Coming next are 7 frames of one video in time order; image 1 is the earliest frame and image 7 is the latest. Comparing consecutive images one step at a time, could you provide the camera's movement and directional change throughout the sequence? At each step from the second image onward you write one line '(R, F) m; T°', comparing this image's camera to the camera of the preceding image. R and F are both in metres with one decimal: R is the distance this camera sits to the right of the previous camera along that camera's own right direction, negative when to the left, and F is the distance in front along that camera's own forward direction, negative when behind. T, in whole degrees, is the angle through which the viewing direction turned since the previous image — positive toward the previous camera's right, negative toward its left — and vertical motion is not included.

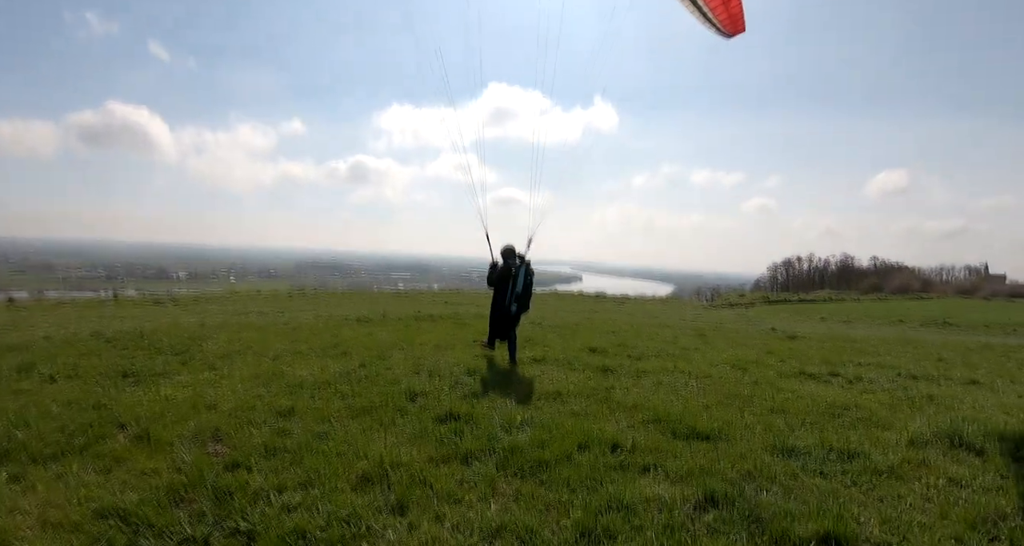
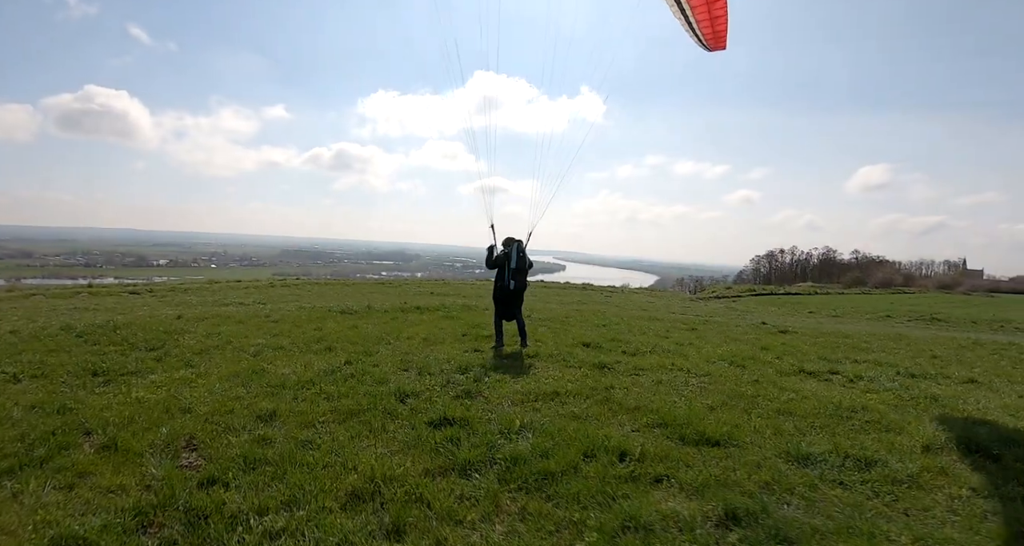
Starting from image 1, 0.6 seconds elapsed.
(-0.1, +0.4) m; +2°
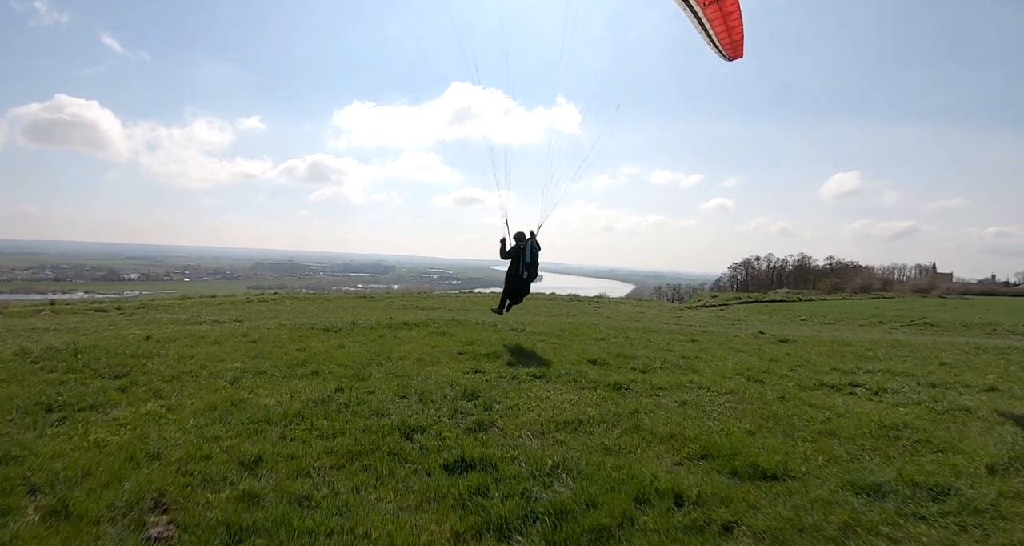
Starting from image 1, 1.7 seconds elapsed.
(-0.4, +0.7) m; +2°
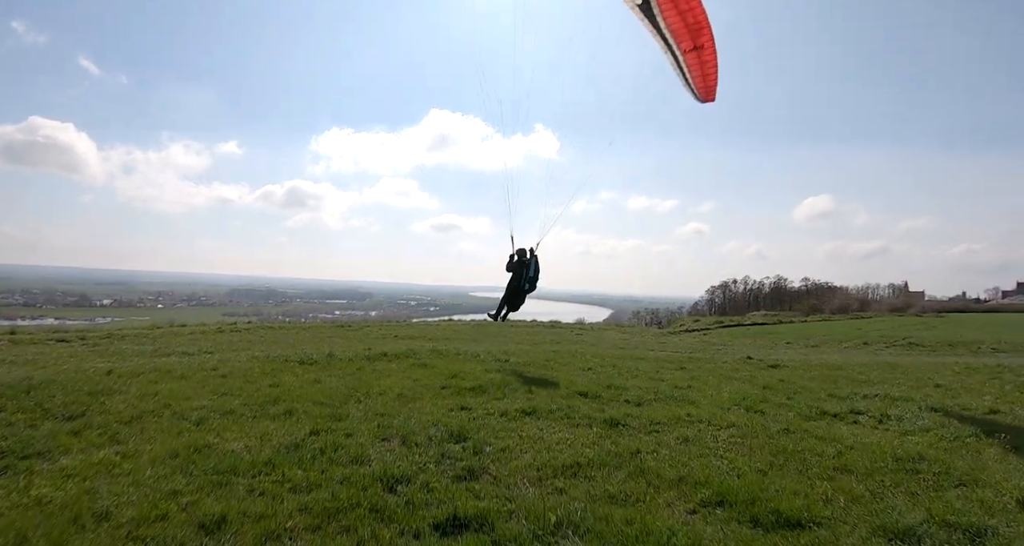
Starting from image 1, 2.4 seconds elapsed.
(-0.1, +0.4) m; +2°
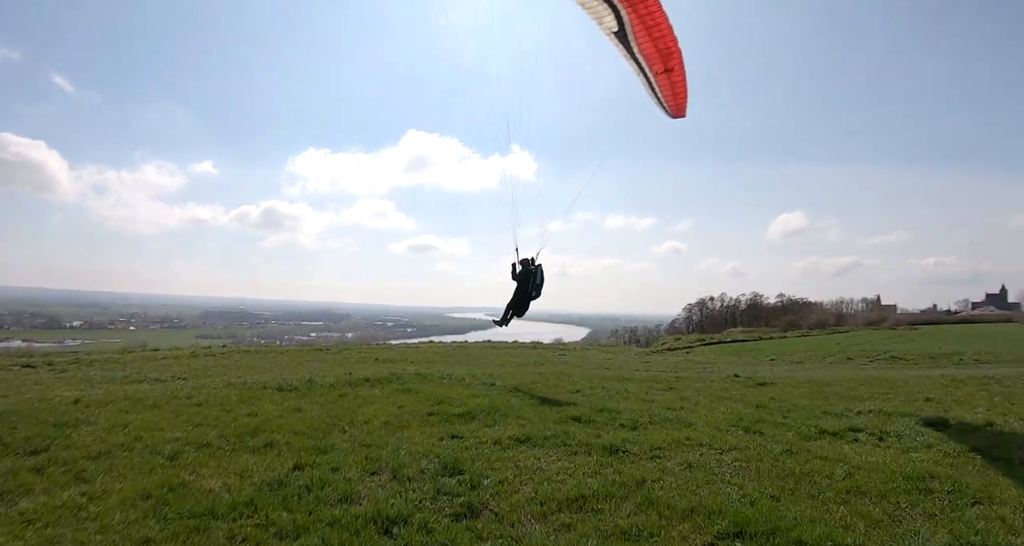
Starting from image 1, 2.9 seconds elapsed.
(-0.2, +0.2) m; +2°
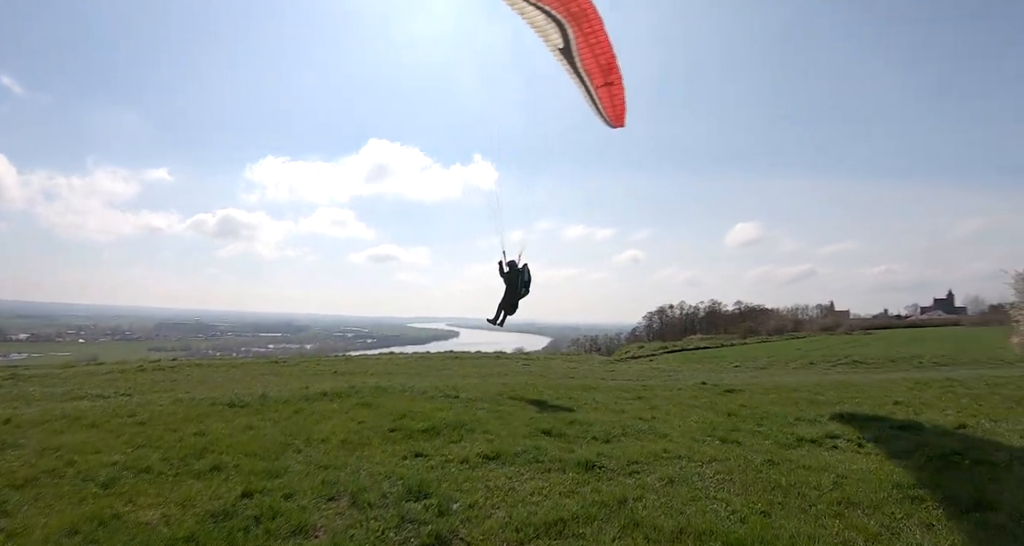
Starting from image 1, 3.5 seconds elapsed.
(0.0, +0.4) m; +4°
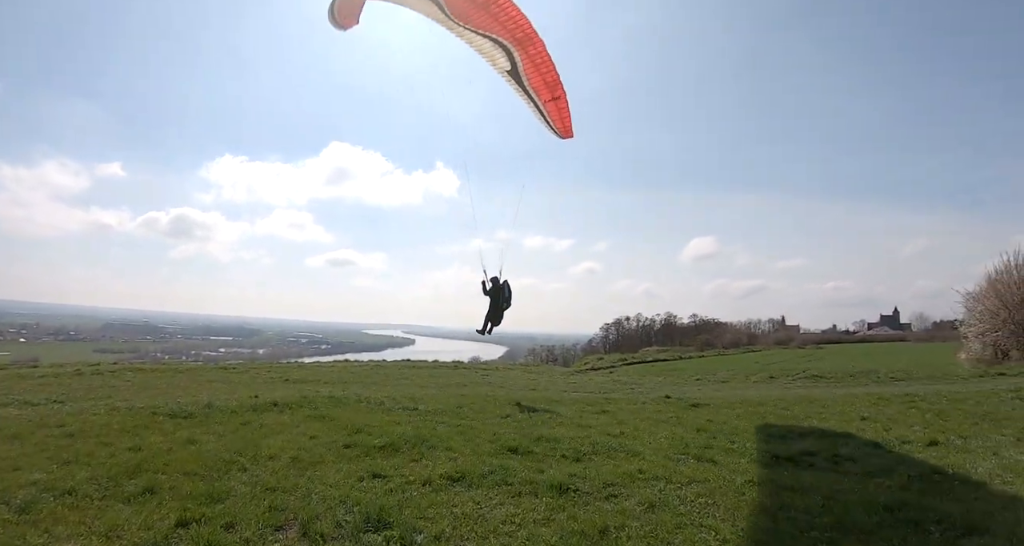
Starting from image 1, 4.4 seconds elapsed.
(-0.1, +0.5) m; +4°
